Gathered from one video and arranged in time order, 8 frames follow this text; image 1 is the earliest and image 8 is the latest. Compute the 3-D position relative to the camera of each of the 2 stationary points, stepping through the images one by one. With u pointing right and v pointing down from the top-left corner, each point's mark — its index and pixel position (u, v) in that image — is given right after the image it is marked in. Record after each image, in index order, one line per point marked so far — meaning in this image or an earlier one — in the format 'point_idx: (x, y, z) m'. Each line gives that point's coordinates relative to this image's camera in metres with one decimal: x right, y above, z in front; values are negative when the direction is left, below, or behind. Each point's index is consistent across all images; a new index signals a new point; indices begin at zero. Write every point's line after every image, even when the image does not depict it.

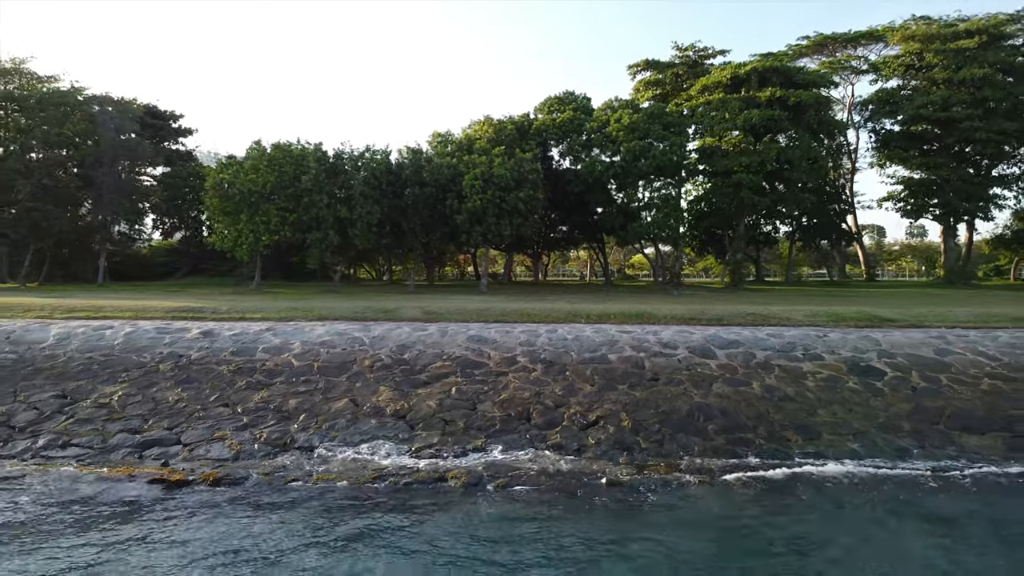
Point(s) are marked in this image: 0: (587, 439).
0: (+1.0, -2.1, +8.8) m
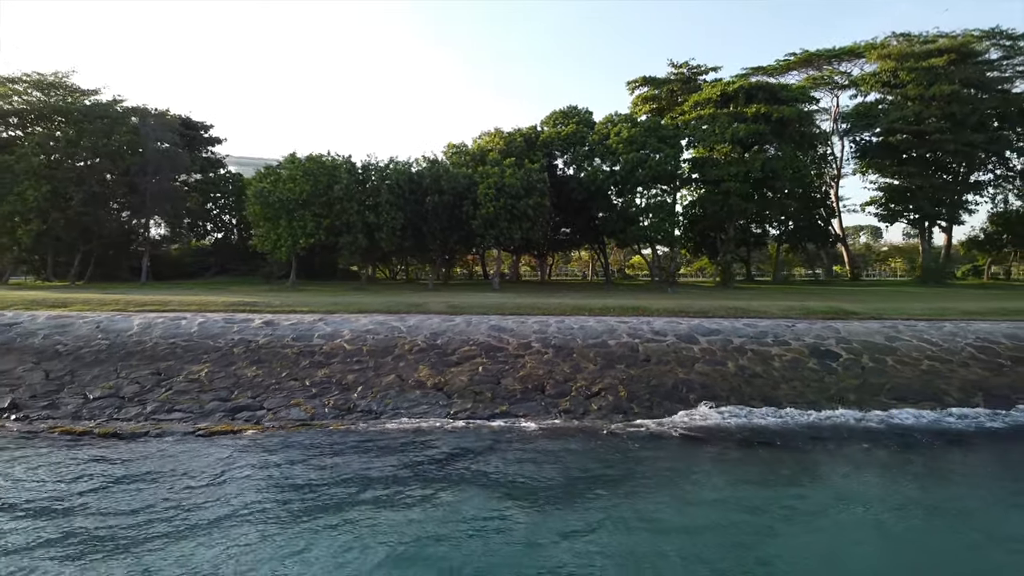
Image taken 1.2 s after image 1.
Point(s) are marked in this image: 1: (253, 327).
0: (+1.3, -2.0, +10.8) m
1: (-5.3, -0.8, +13.0) m
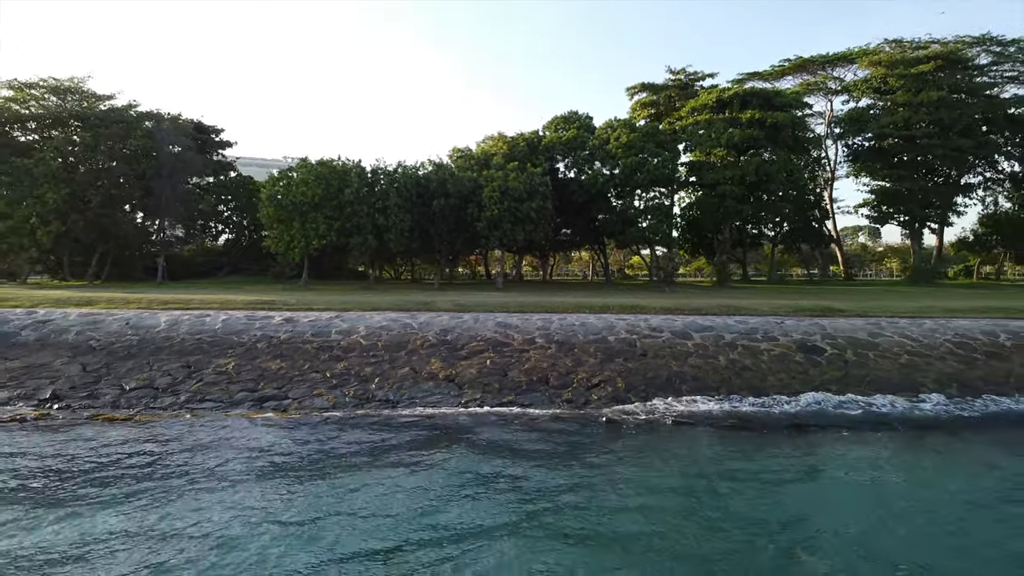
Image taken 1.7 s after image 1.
0: (+1.4, -2.0, +11.6) m
1: (-5.2, -0.8, +13.8) m
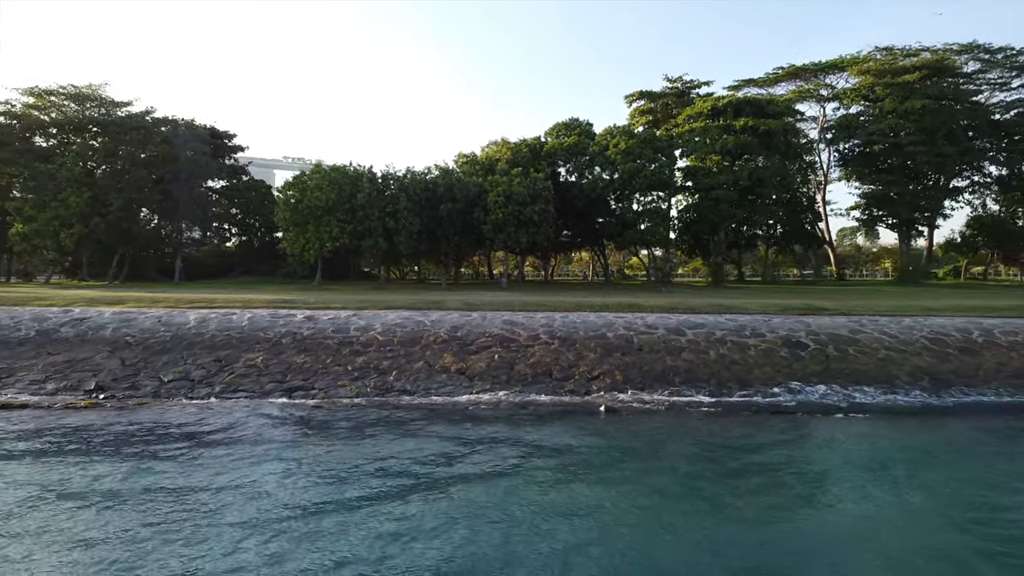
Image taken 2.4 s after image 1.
0: (+1.6, -2.0, +12.7) m
1: (-5.1, -0.8, +14.8) m
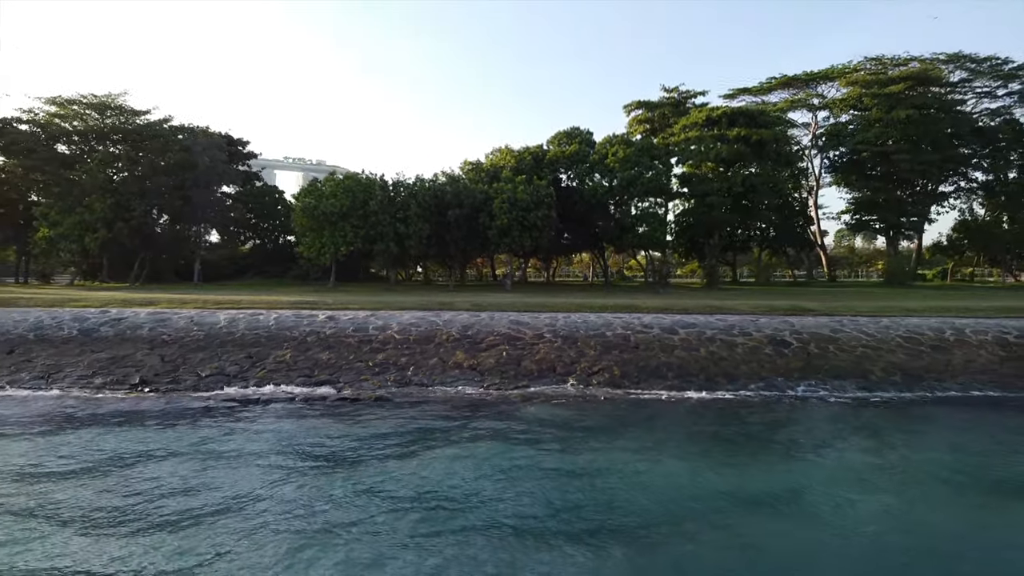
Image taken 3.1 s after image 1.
0: (+1.7, -2.0, +13.9) m
1: (-4.9, -0.8, +16.1) m
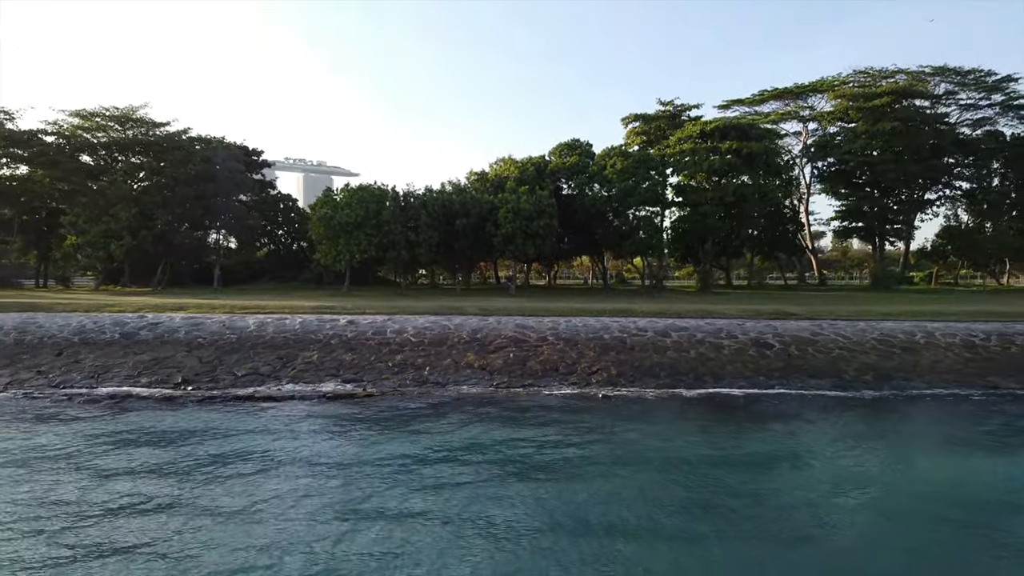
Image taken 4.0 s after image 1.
0: (+1.9, -2.2, +15.3) m
1: (-4.7, -1.0, +17.5) m
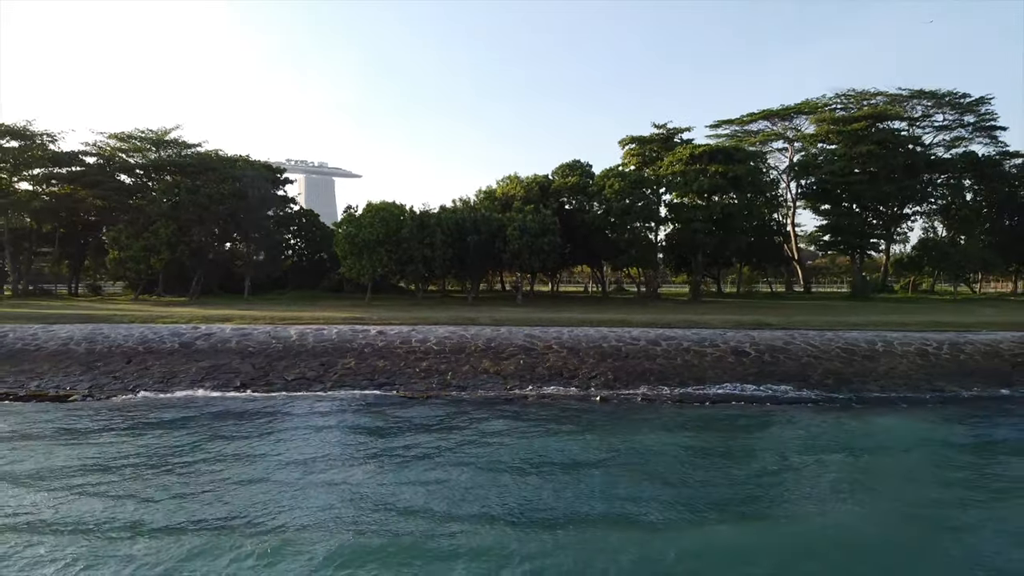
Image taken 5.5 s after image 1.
0: (+2.2, -2.7, +17.9) m
1: (-4.4, -1.5, +20.1) m
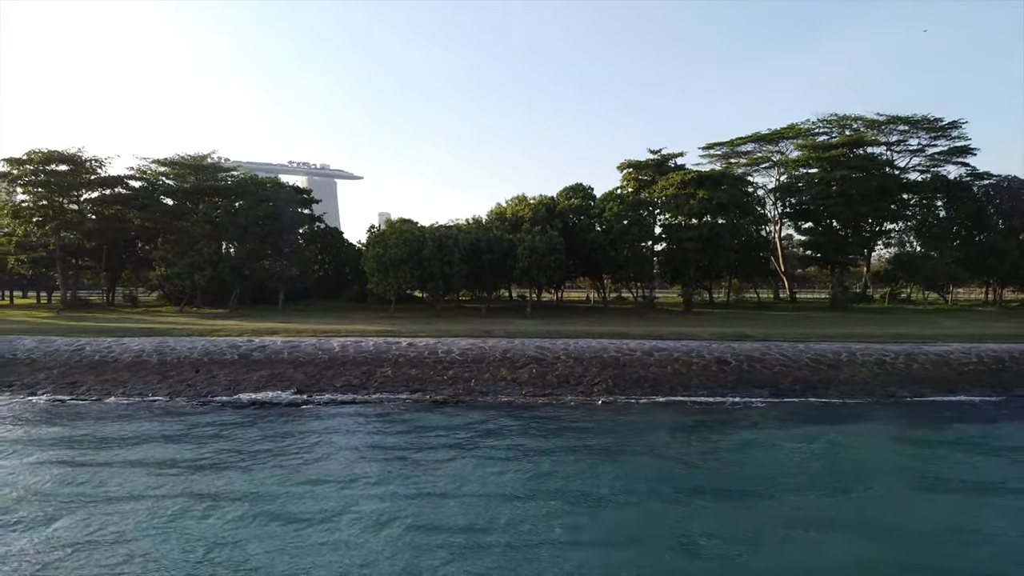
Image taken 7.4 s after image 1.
0: (+2.7, -3.4, +21.1) m
1: (-3.9, -2.2, +23.2) m
